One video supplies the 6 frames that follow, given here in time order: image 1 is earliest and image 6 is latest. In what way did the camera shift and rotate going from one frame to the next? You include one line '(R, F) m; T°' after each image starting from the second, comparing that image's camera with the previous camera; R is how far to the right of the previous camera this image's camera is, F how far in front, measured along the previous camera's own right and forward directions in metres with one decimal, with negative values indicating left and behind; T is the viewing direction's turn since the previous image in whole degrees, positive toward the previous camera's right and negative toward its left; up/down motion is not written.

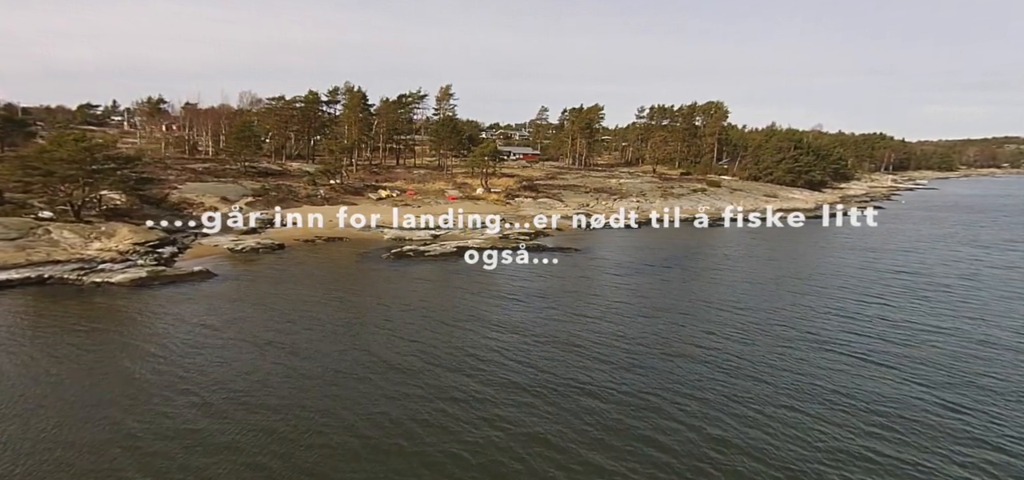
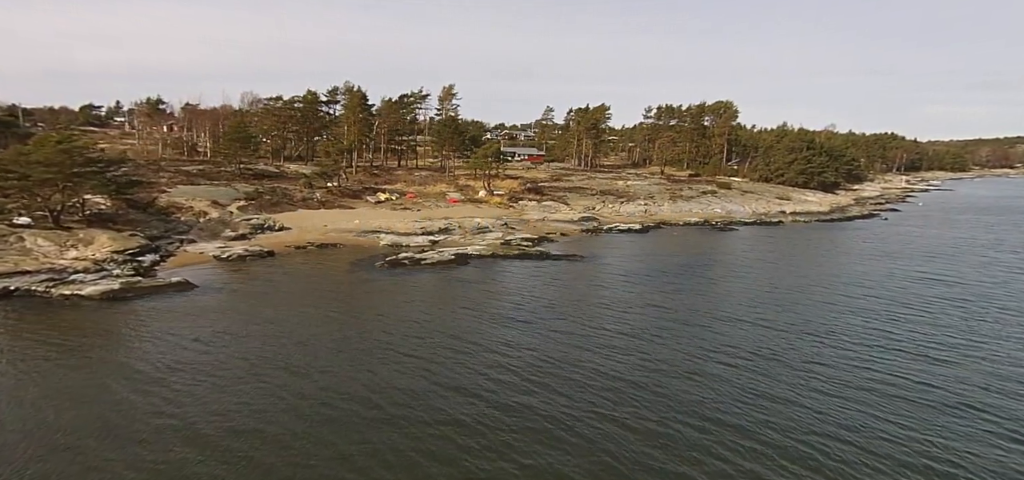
(+0.2, +1.9) m; -1°
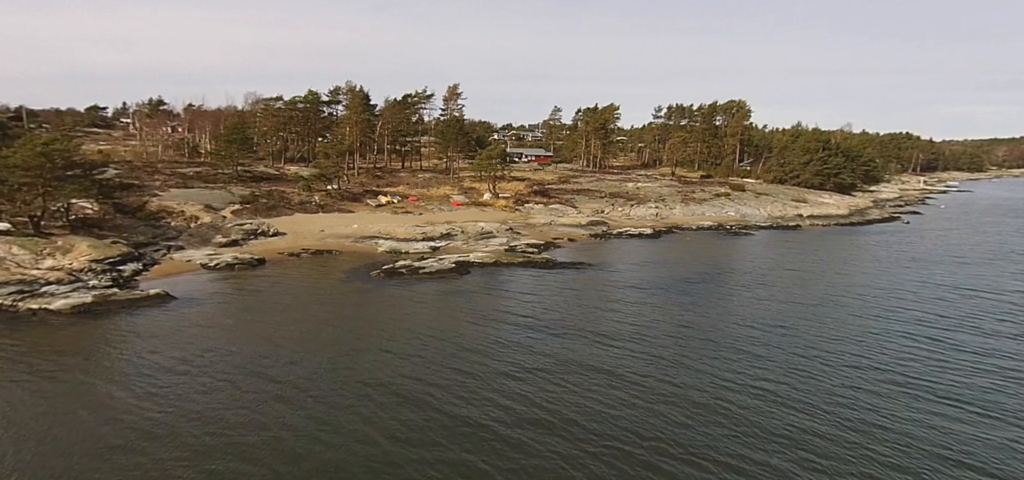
(+0.2, +1.9) m; -1°
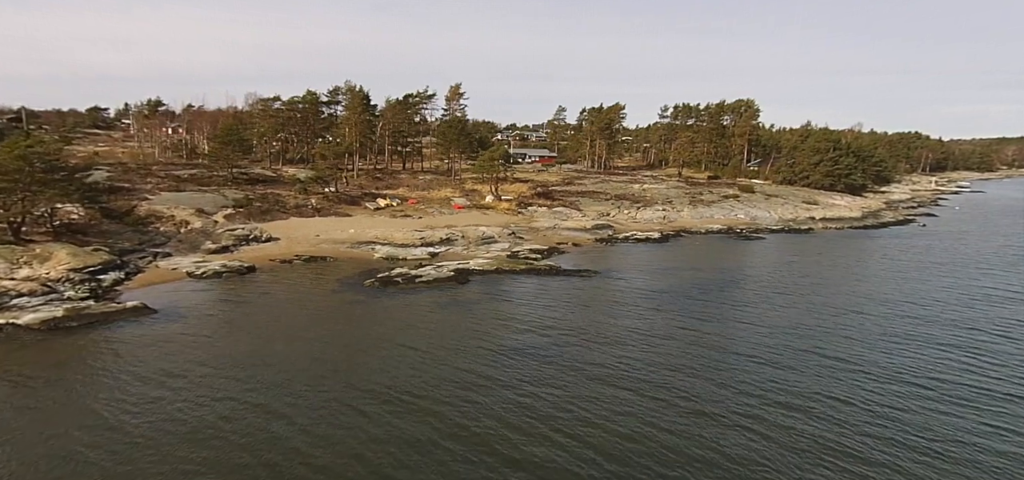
(+0.1, +1.5) m; 0°
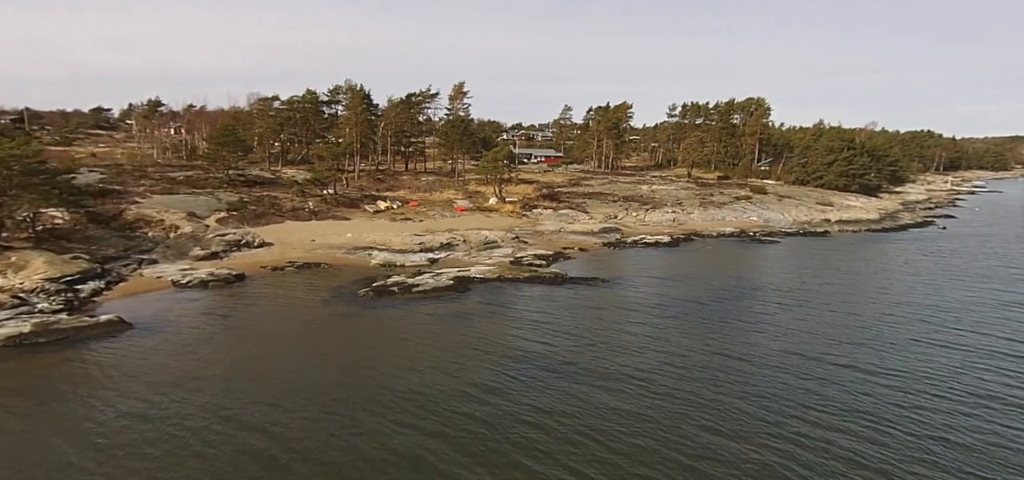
(+0.2, +1.7) m; -1°
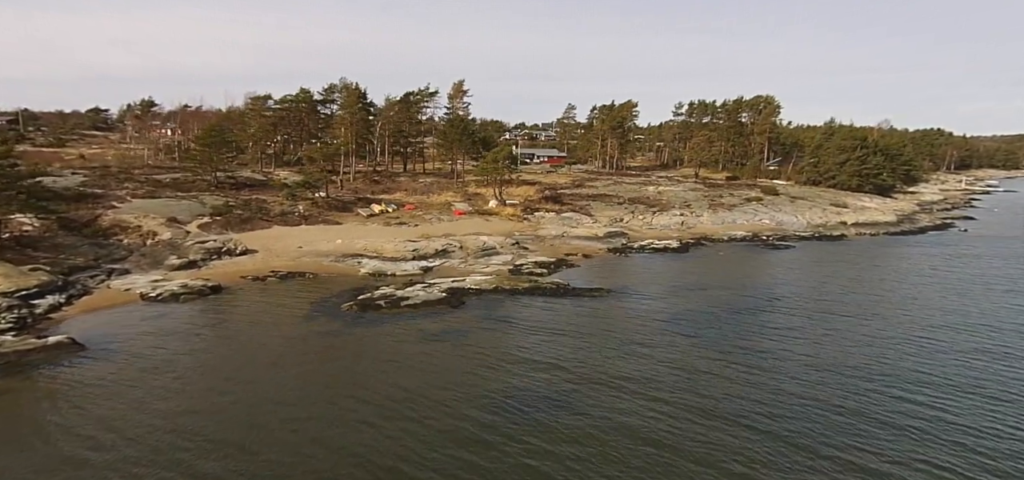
(+0.3, +2.2) m; 0°
